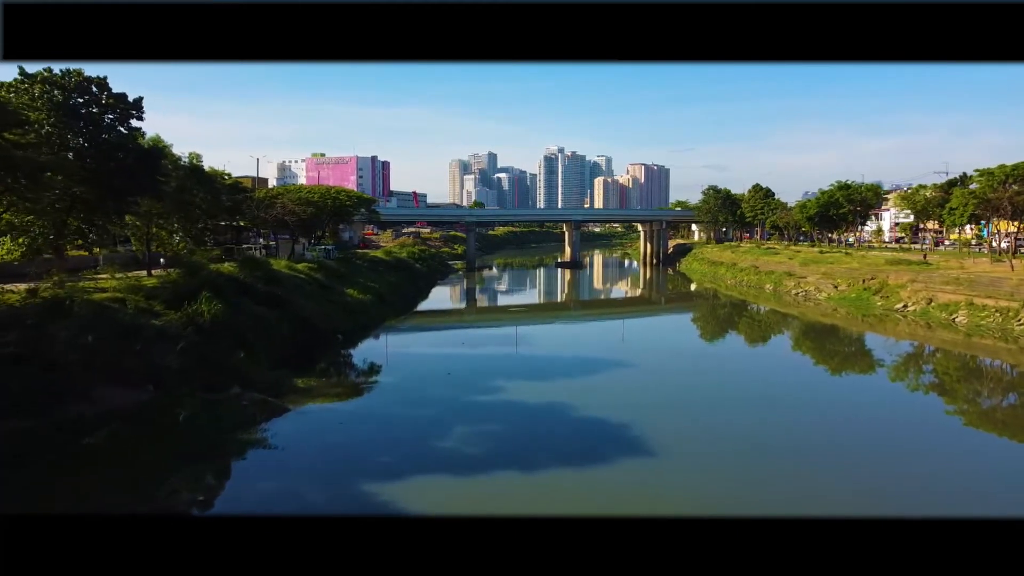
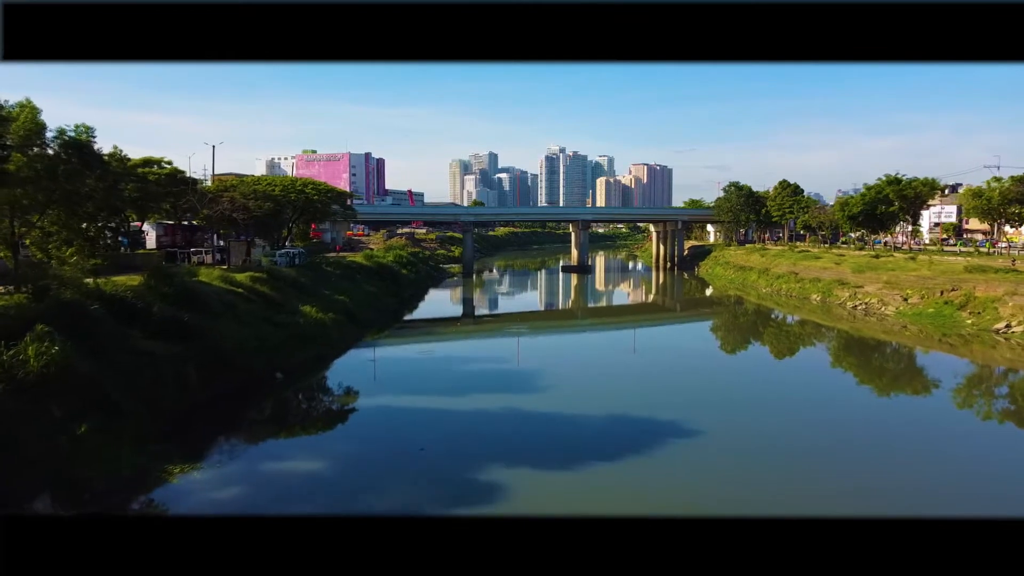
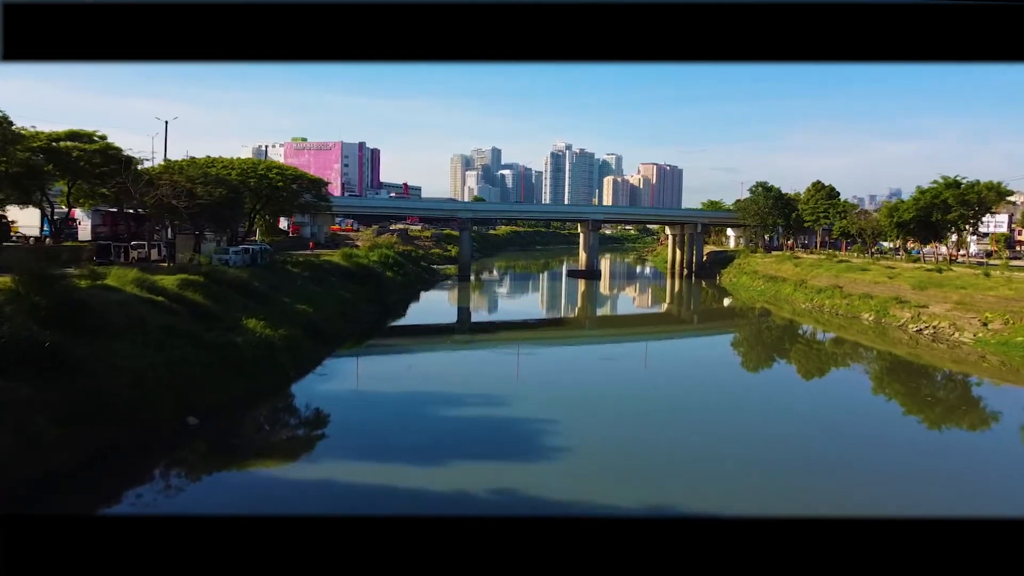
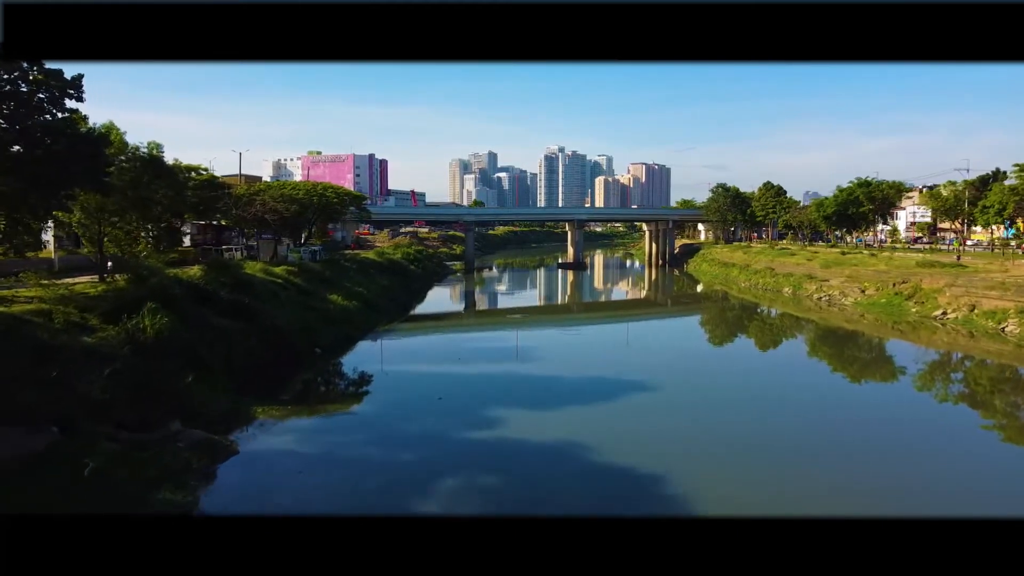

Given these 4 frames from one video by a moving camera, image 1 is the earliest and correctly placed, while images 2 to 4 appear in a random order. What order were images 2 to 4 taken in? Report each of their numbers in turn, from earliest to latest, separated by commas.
4, 2, 3
